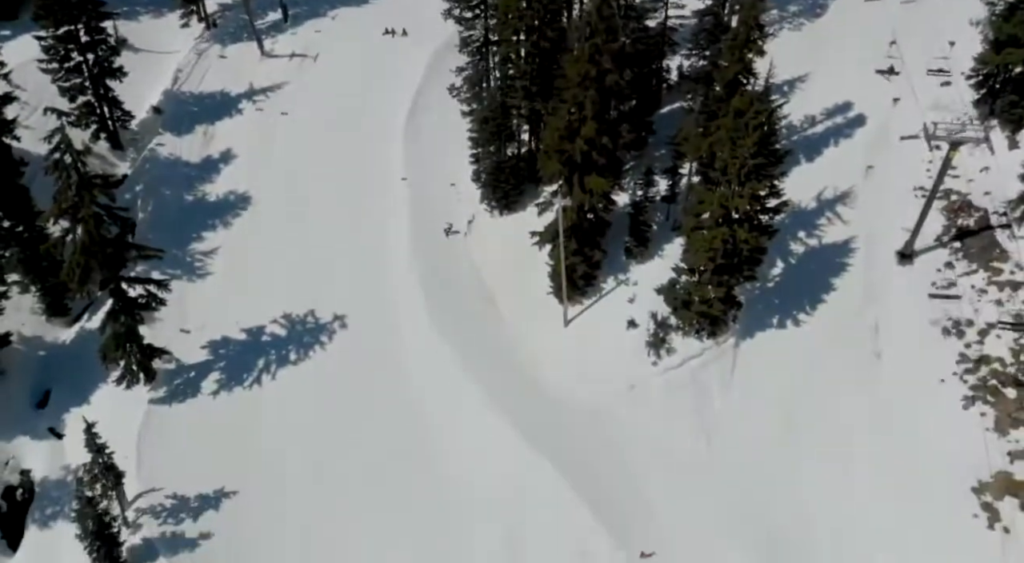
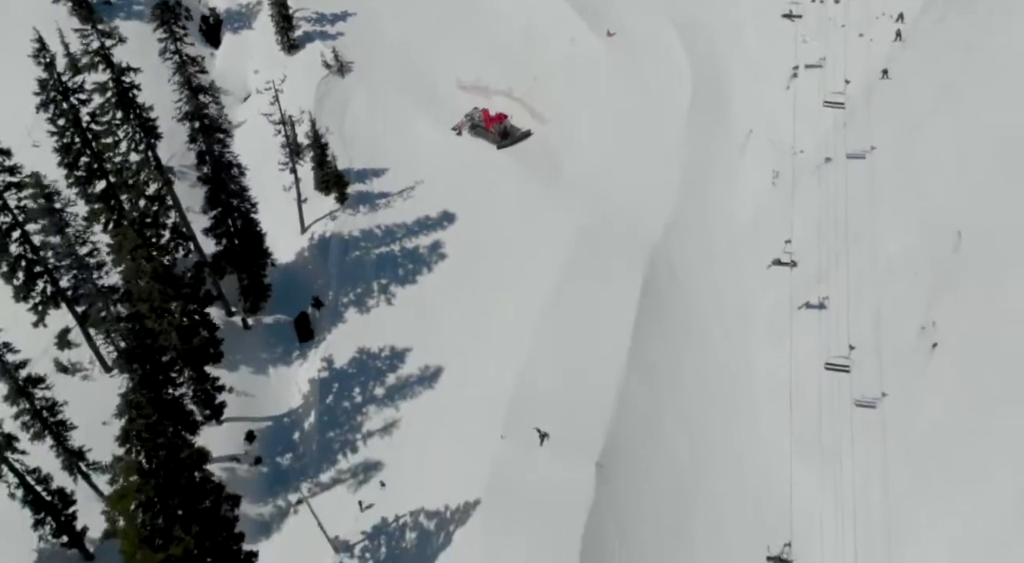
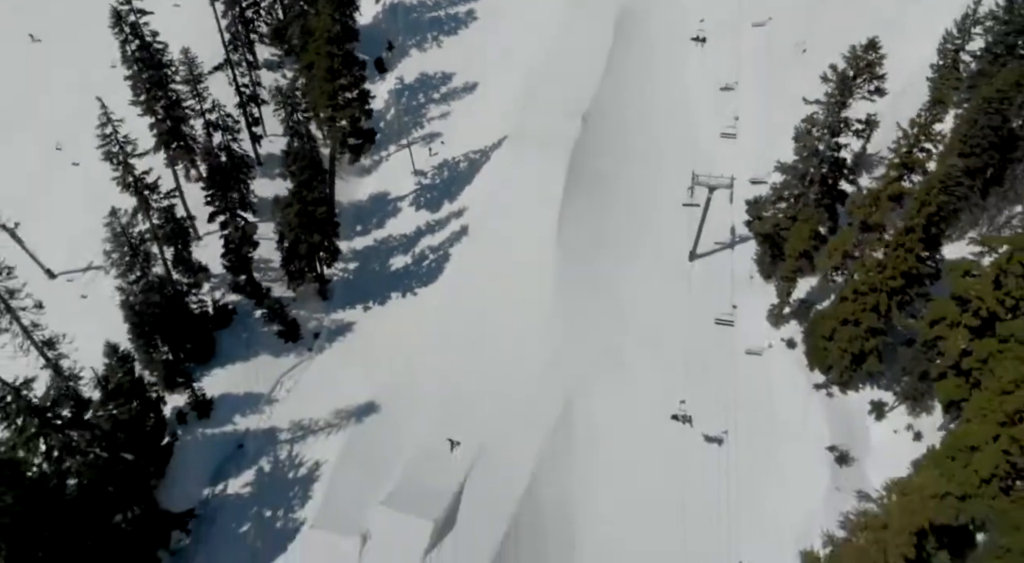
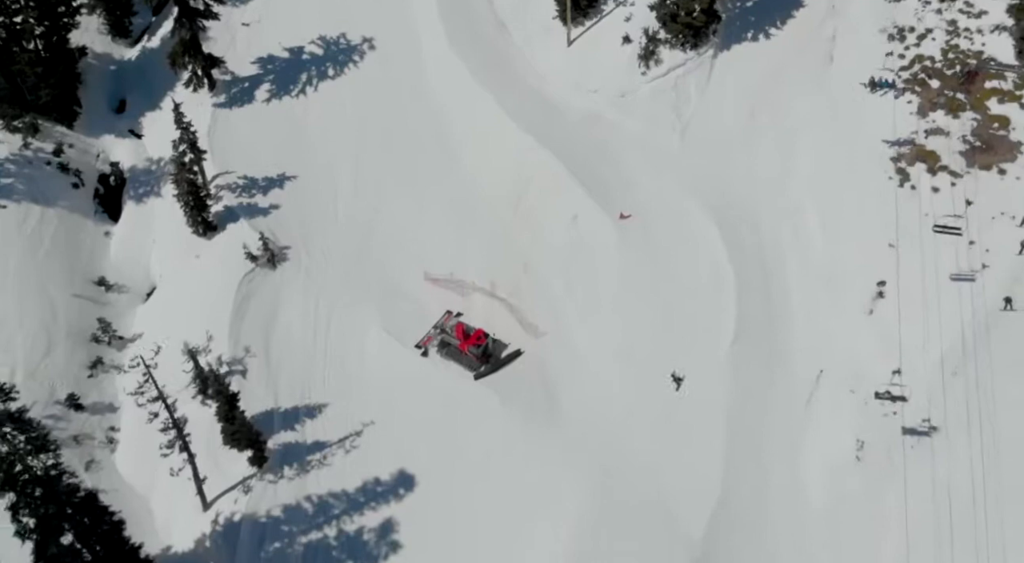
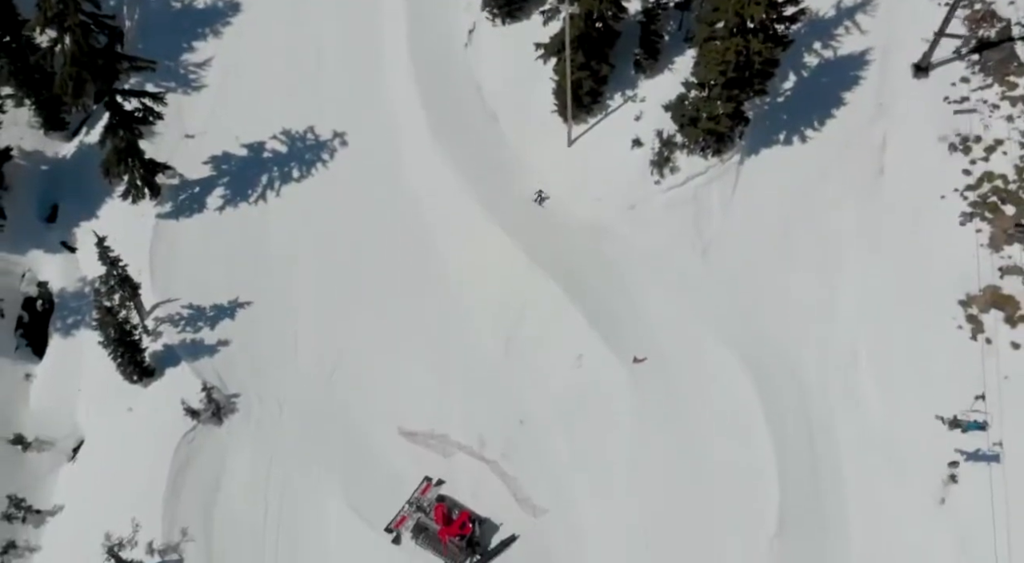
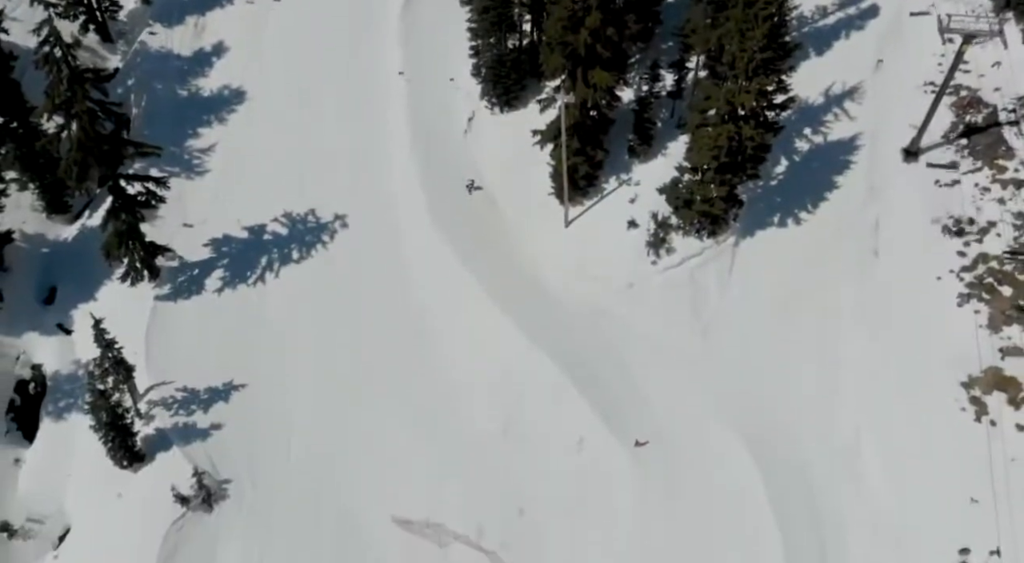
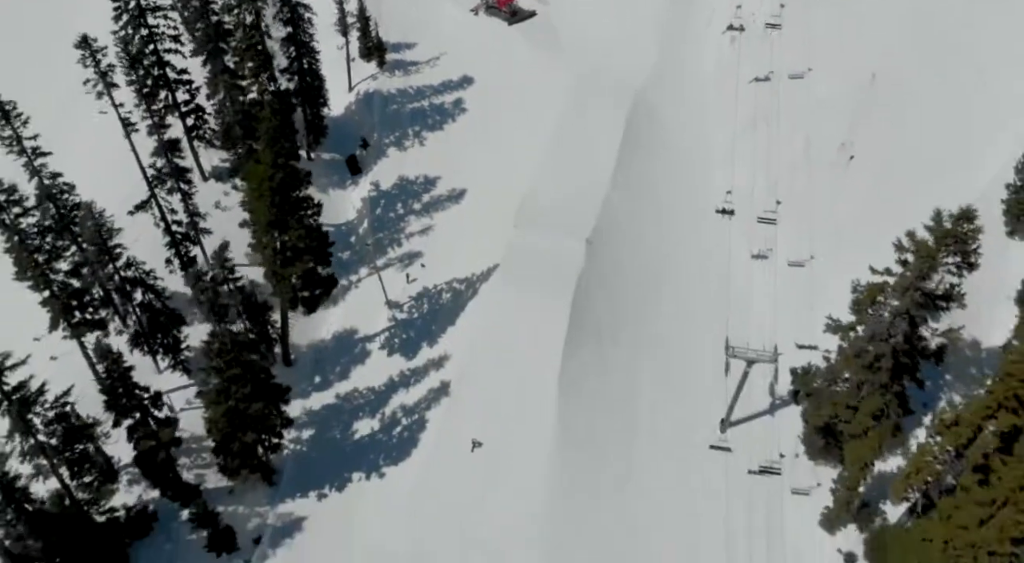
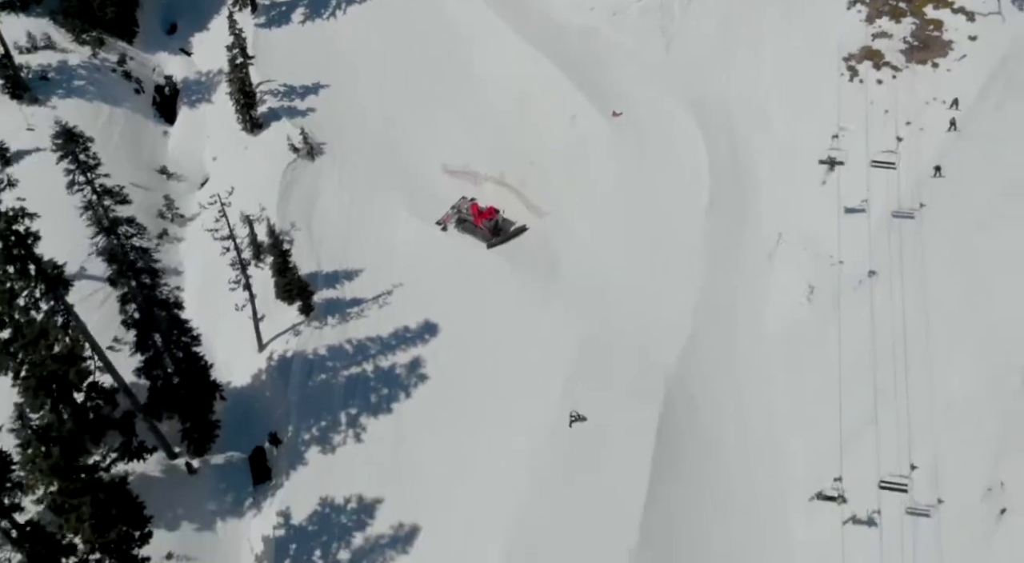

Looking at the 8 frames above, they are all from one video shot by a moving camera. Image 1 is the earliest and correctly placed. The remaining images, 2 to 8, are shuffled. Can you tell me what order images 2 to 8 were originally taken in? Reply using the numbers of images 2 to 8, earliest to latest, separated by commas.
6, 5, 4, 8, 2, 7, 3
